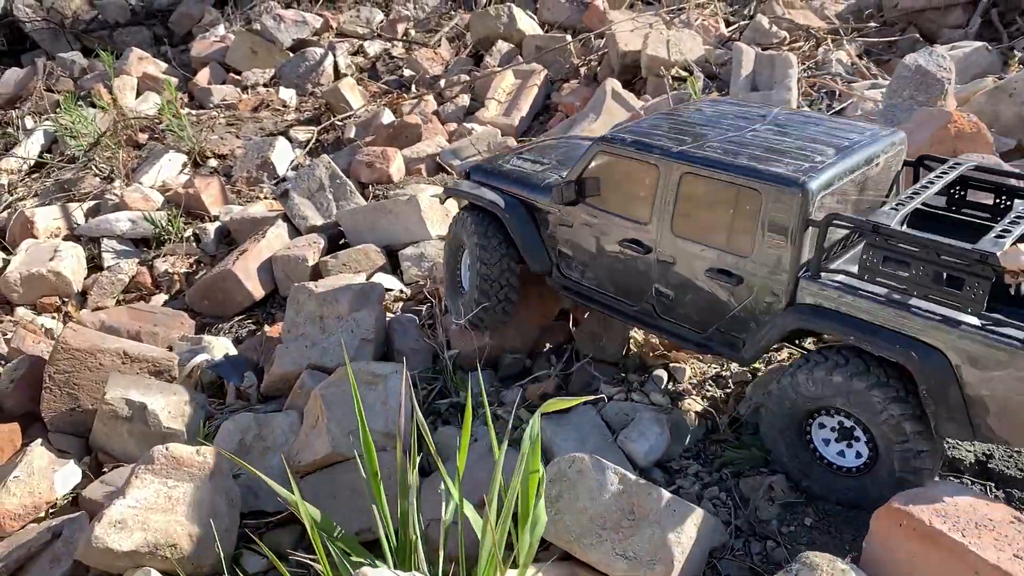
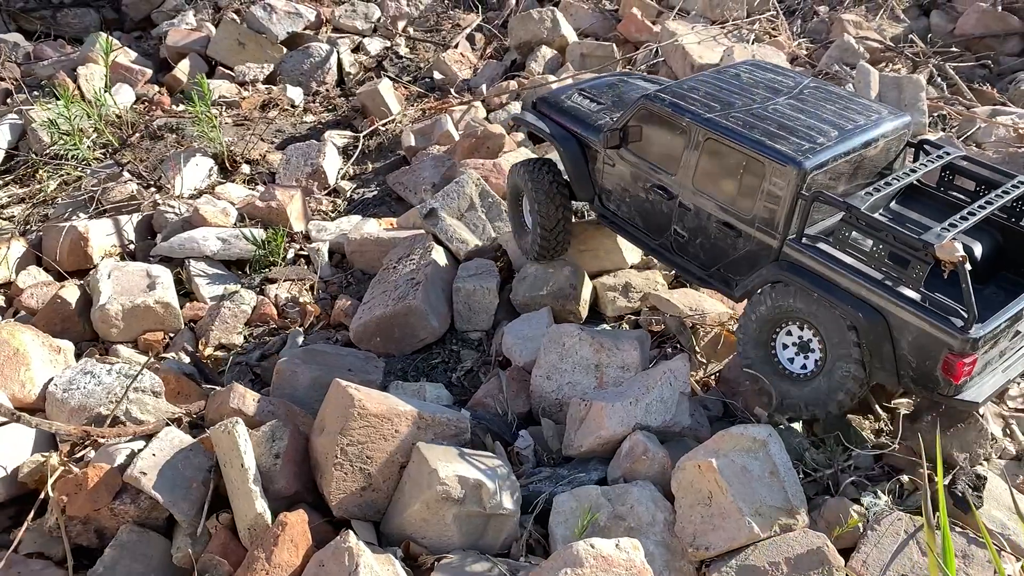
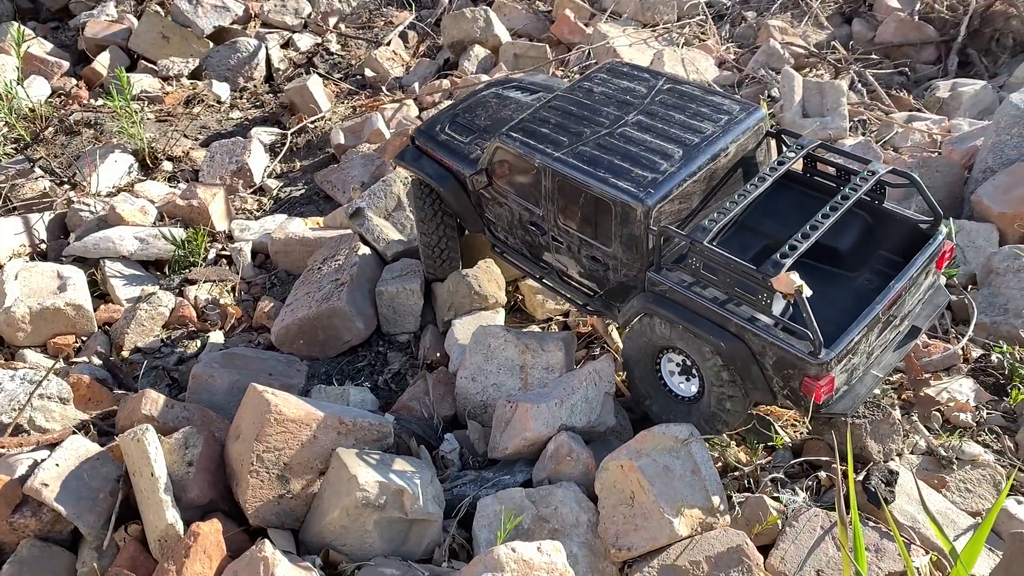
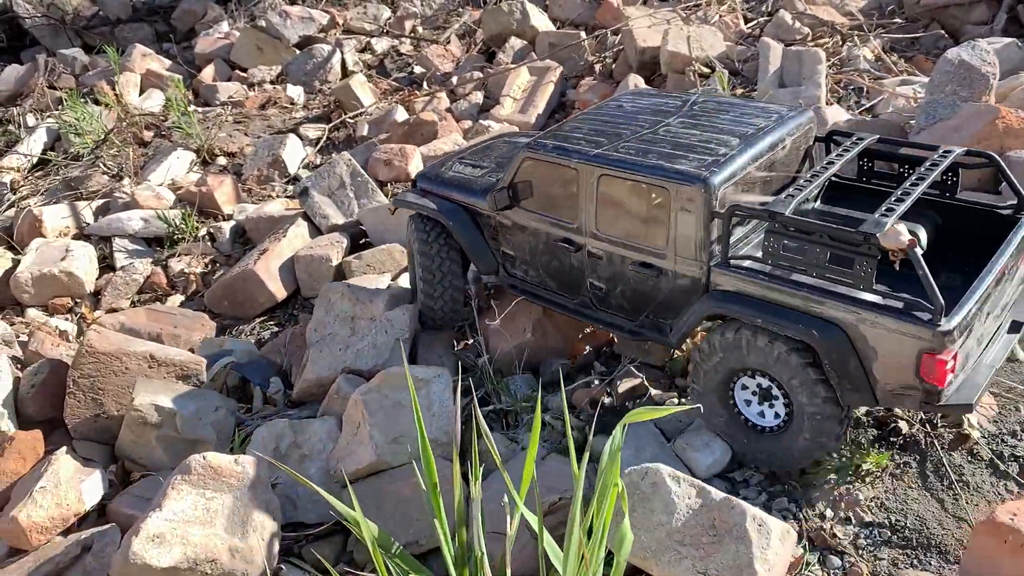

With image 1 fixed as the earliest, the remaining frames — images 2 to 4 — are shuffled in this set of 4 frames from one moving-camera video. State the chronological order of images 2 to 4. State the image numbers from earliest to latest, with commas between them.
4, 2, 3
